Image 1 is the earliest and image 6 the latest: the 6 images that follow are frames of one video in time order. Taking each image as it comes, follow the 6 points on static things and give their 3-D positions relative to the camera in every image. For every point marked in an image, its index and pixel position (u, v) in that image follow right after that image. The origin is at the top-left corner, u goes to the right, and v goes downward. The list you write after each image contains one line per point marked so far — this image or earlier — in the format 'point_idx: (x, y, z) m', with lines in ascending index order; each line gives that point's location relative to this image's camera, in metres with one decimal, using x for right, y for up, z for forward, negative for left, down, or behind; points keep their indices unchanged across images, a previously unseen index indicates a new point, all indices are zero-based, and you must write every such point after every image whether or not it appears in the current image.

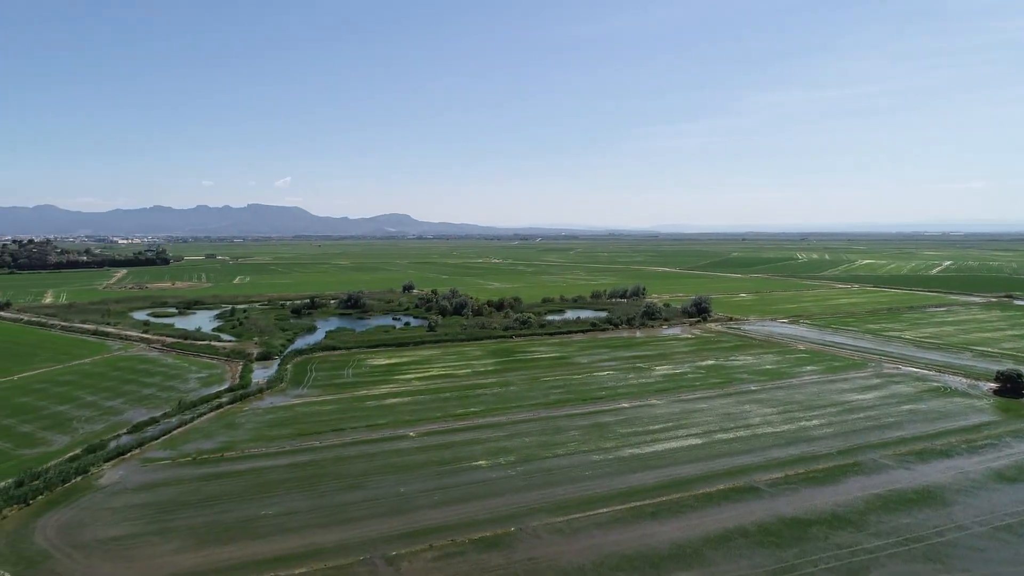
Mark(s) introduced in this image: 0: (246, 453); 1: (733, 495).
0: (-8.8, -5.5, +17.9) m
1: (+6.1, -5.7, +15.1) m
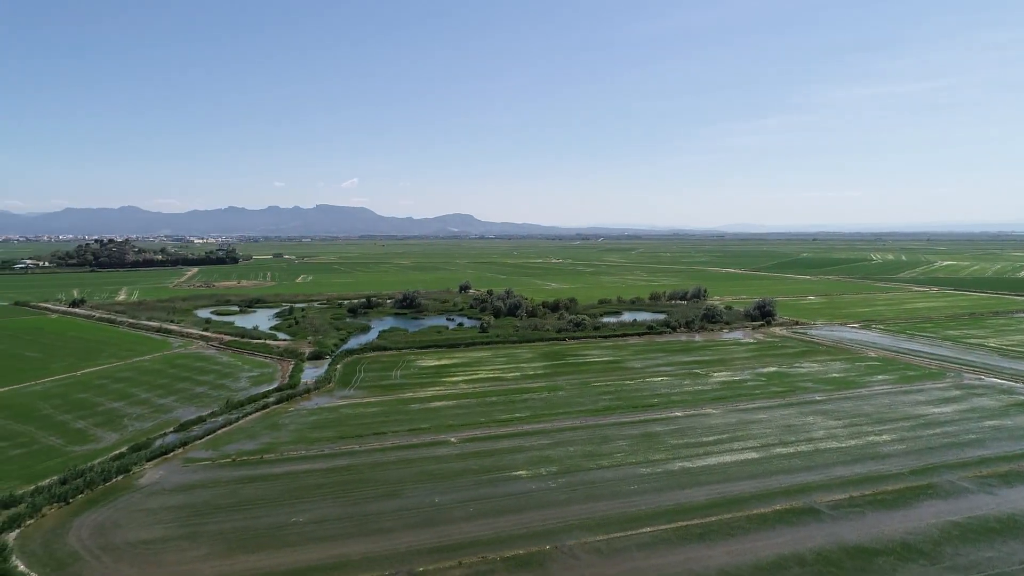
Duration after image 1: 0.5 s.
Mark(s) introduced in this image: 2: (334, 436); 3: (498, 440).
0: (-7.5, -5.6, +18.0) m
1: (+7.1, -5.8, +13.9) m
2: (-6.4, -5.4, +19.5) m
3: (-0.5, -5.3, +19.0) m
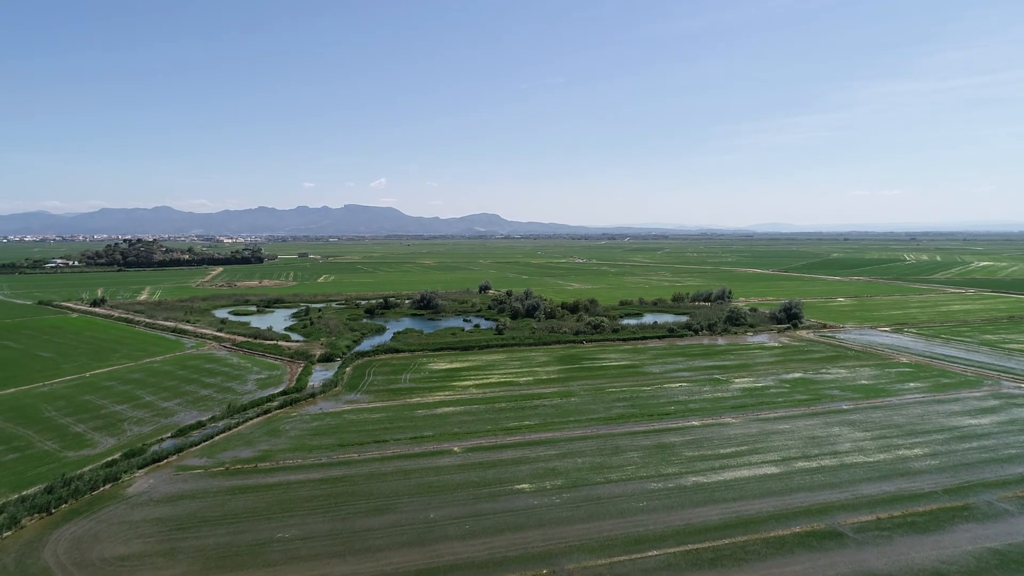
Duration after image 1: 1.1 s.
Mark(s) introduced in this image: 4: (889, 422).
0: (-7.4, -5.7, +17.5) m
1: (+7.0, -6.0, +12.8) m
2: (-6.2, -5.5, +19.0) m
3: (-0.4, -5.4, +18.3) m
4: (+13.8, -4.9, +20.0) m
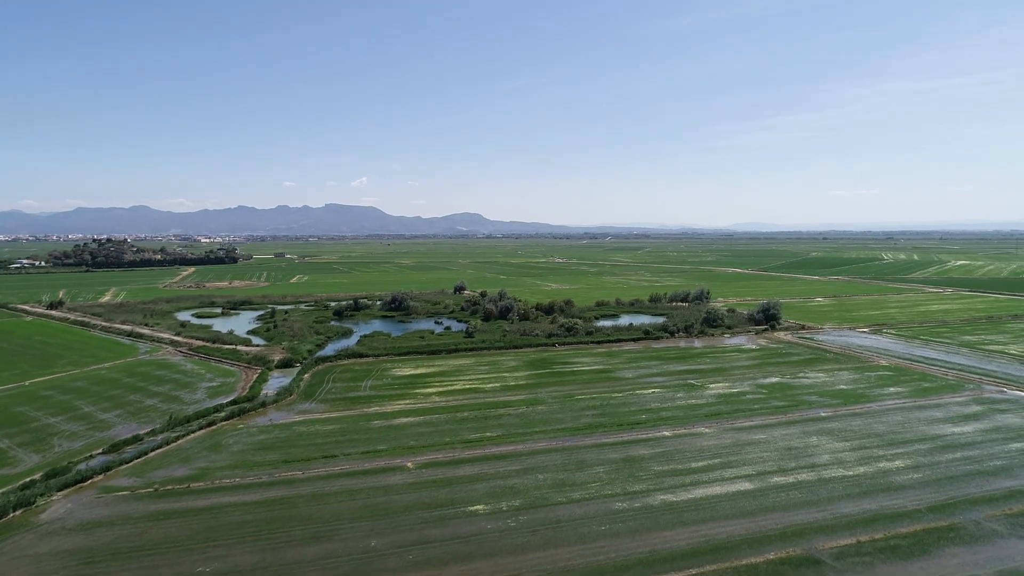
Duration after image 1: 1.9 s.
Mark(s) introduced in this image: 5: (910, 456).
0: (-8.7, -5.8, +16.0) m
1: (+5.9, -6.1, +11.7) m
2: (-7.5, -5.6, +17.5) m
3: (-1.7, -5.5, +16.9) m
4: (+12.5, -5.0, +19.1) m
5: (+12.4, -5.2, +17.0) m
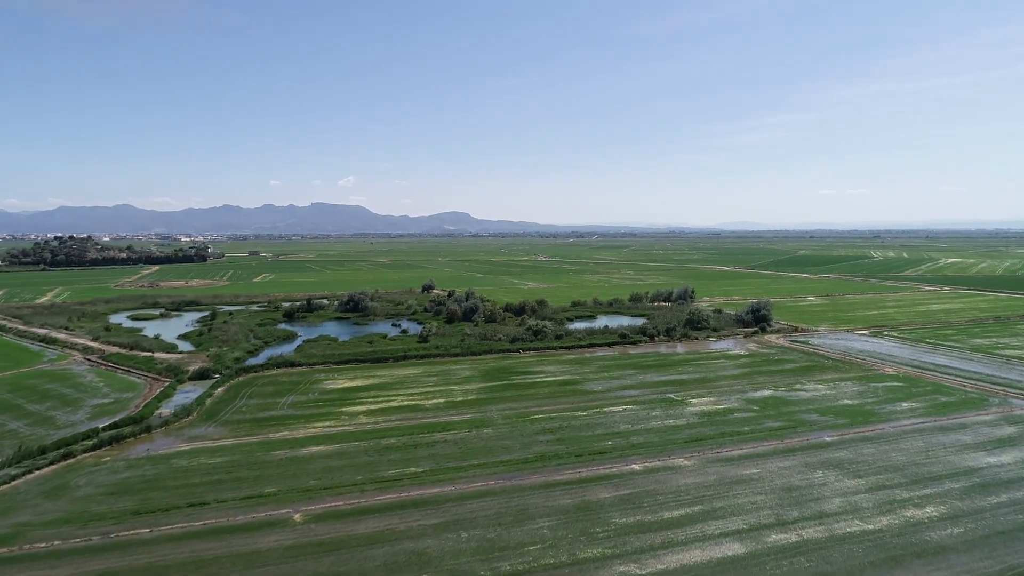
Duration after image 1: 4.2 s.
0: (-10.6, -5.7, +11.9) m
1: (+4.1, -6.0, +7.8) m
2: (-9.5, -5.5, +13.3) m
3: (-3.6, -5.4, +12.9) m
4: (+10.5, -4.9, +15.3) m
5: (+10.5, -5.1, +13.2) m
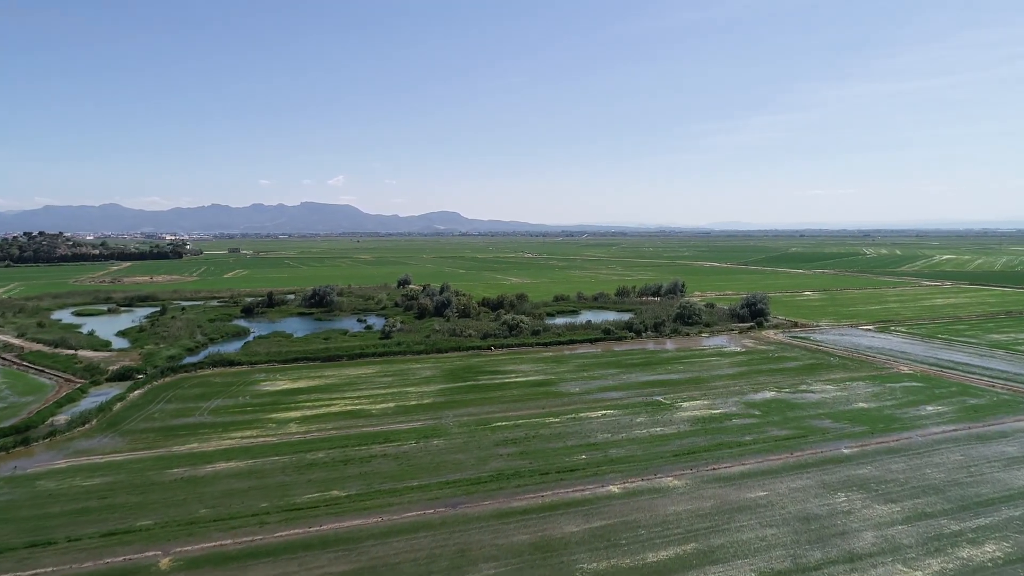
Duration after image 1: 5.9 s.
0: (-11.7, -5.2, +8.6) m
1: (+3.0, -5.5, +4.8) m
2: (-10.6, -5.0, +10.1) m
3: (-4.7, -4.9, +9.8) m
4: (+9.3, -4.4, +12.4) m
5: (+9.3, -4.6, +10.3) m
